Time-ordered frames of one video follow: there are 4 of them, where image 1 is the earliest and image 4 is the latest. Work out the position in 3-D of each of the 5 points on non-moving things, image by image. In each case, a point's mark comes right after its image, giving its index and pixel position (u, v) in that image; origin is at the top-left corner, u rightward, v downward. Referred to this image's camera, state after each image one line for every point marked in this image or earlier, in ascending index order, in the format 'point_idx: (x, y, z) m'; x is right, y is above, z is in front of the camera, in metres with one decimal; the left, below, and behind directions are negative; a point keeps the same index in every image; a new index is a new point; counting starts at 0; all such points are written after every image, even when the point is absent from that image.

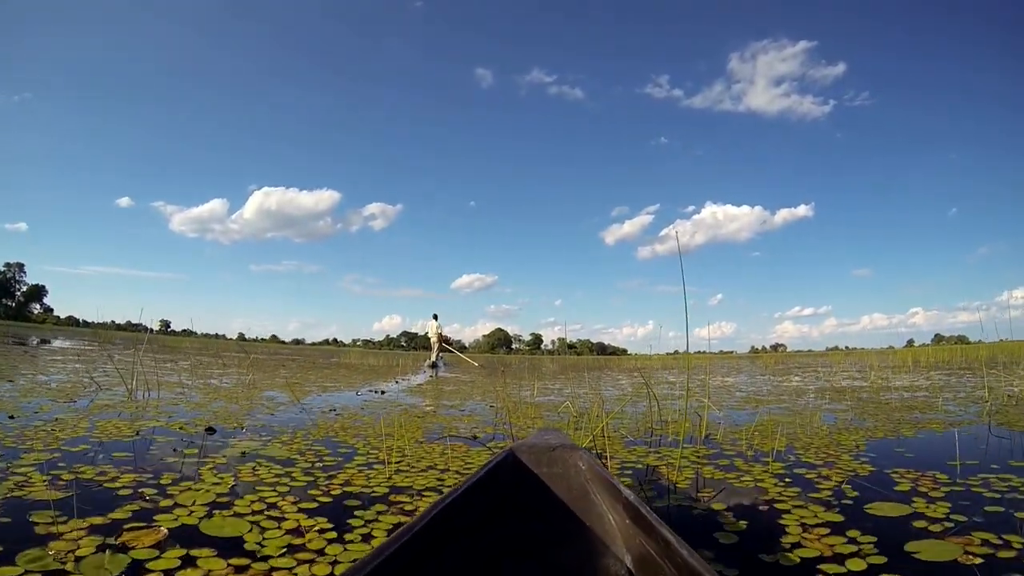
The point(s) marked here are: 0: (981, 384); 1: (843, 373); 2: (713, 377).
0: (+11.4, -2.3, +12.8) m
1: (+10.8, -2.8, +17.1) m
2: (+5.5, -2.5, +14.3) m
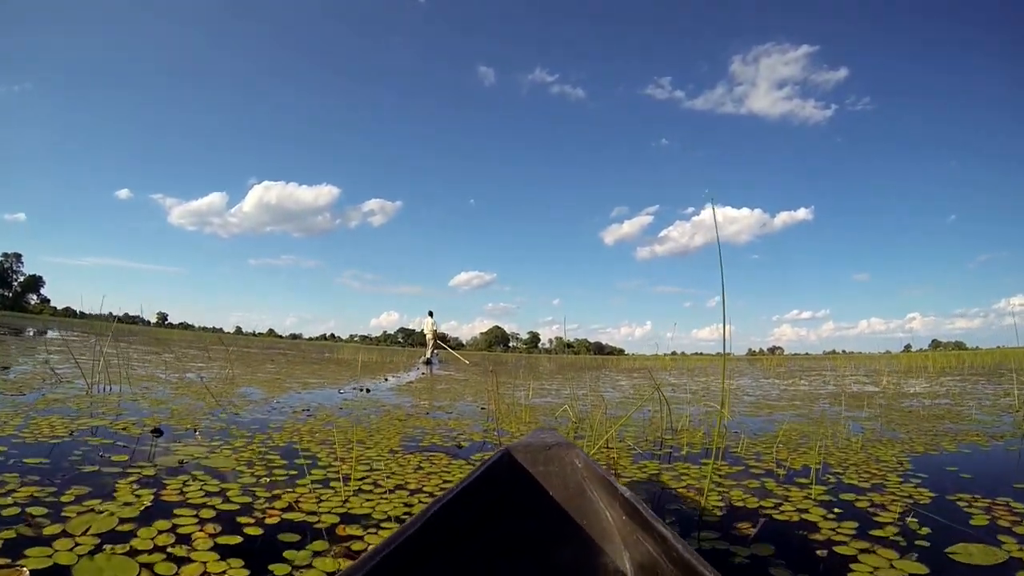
0: (+11.4, -2.4, +12.6) m
1: (+10.7, -2.9, +16.9) m
2: (+5.4, -2.5, +14.1) m
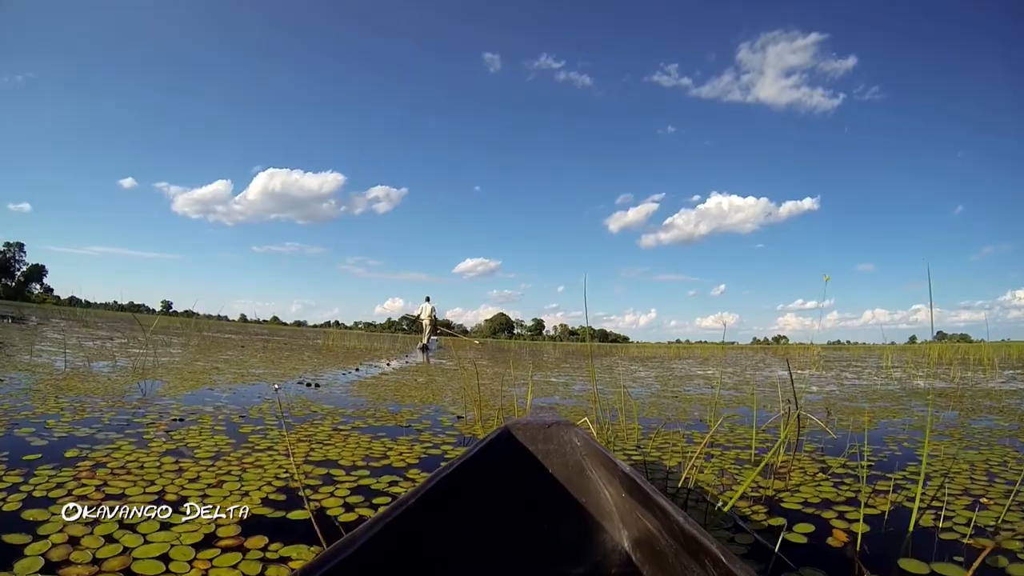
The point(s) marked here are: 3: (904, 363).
0: (+11.4, -2.1, +11.7) m
1: (+10.8, -2.4, +16.0) m
2: (+5.5, -2.1, +13.4) m
3: (+14.6, -2.7, +20.0) m
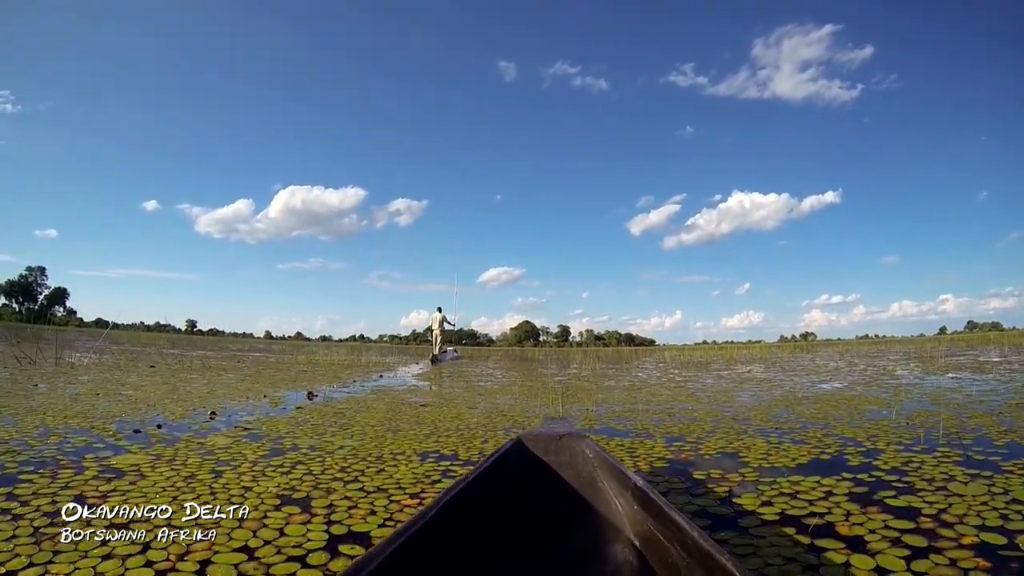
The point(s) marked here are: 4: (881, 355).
0: (+11.9, -1.5, +9.4) m
1: (+11.5, -1.9, +13.7) m
2: (+6.0, -1.8, +11.3) m
3: (+15.4, -2.2, +17.6) m
4: (+12.5, -2.3, +18.7) m
